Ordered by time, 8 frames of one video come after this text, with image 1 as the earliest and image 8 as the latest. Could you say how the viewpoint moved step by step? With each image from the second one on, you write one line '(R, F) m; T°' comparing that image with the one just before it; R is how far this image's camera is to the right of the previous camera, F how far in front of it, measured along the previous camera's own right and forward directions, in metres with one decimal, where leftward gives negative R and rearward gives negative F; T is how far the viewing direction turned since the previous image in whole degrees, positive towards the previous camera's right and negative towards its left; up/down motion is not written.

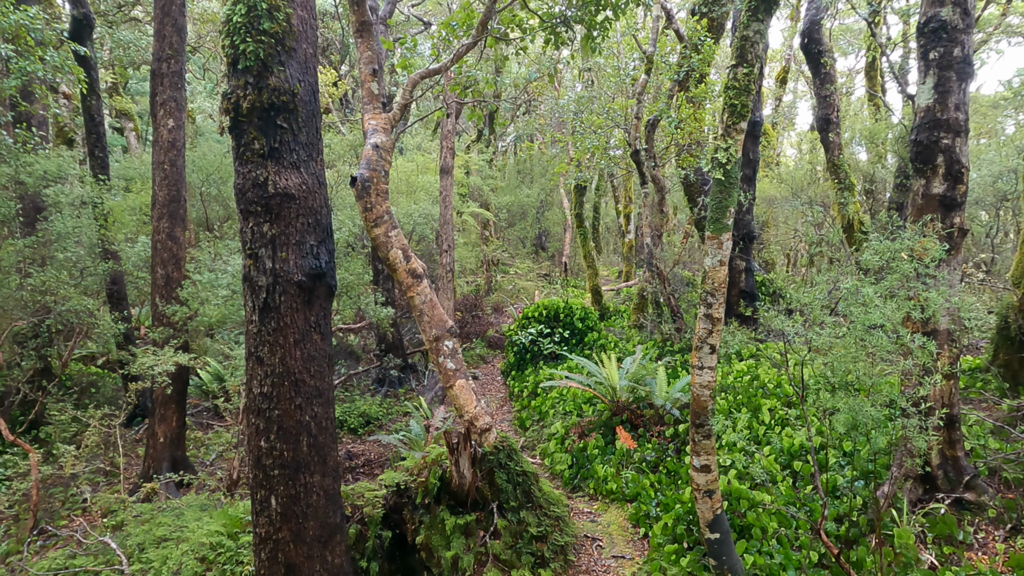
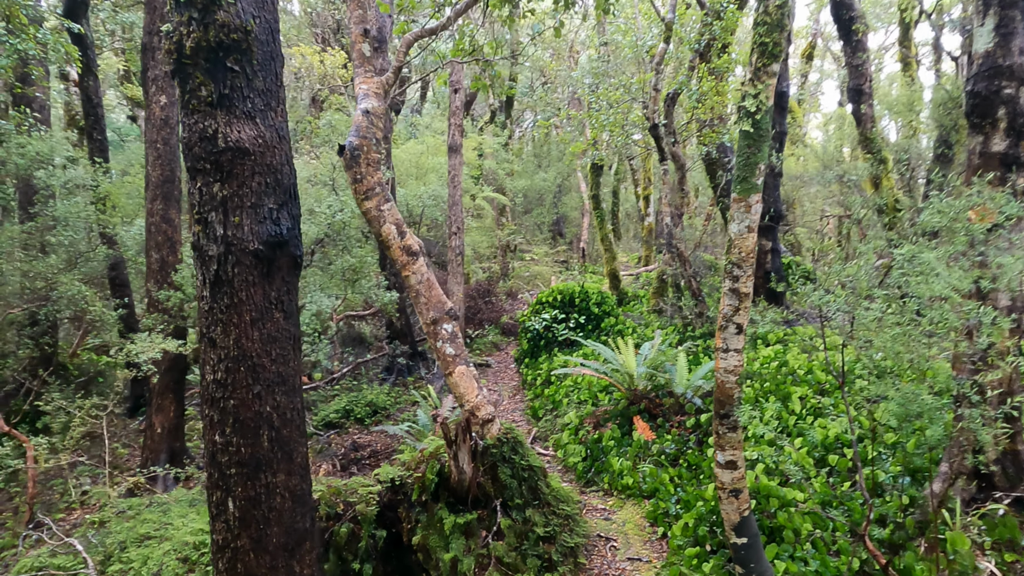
(+0.1, +0.4) m; -2°
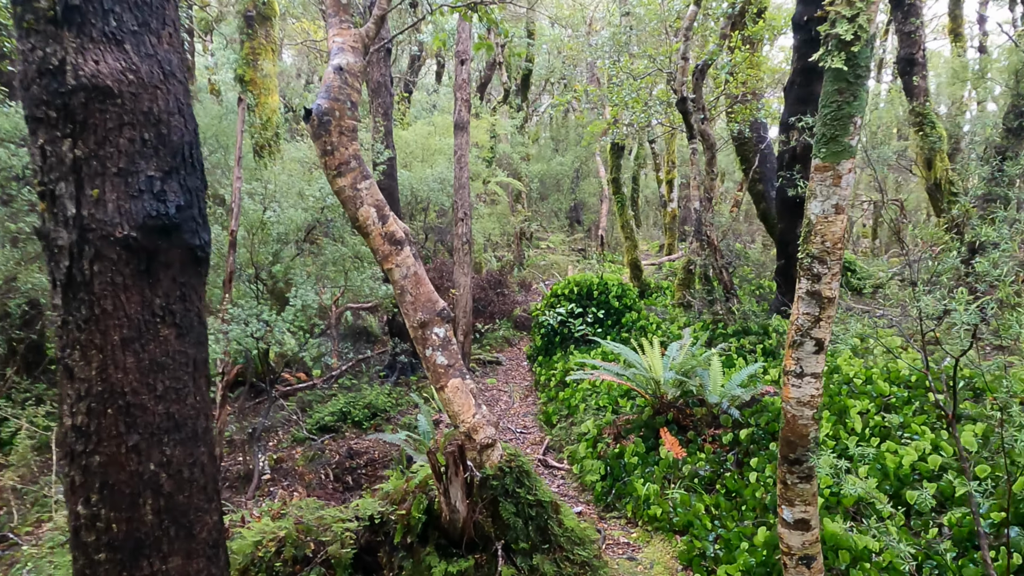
(+0.1, +0.8) m; -2°
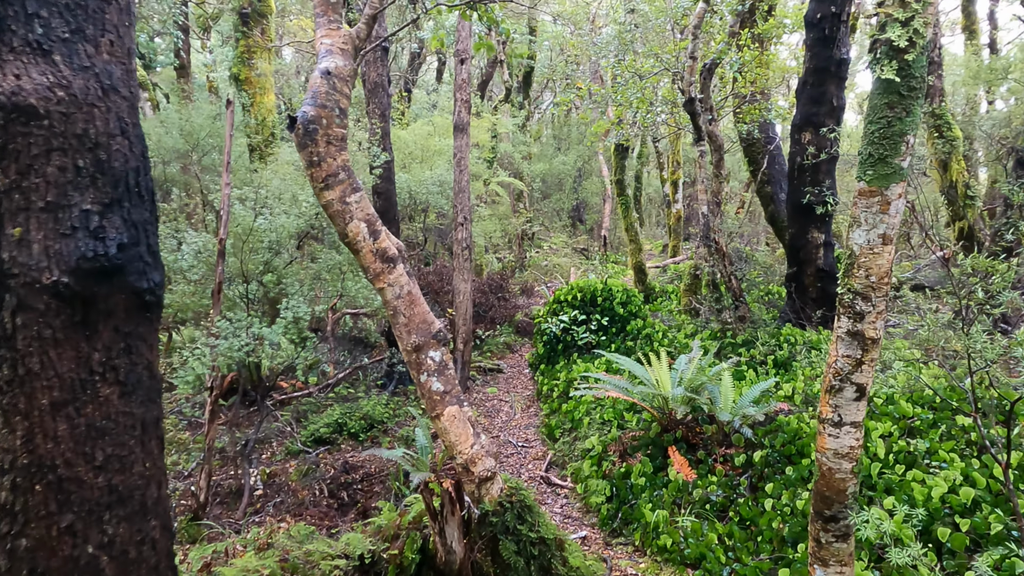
(0.0, +0.2) m; 0°
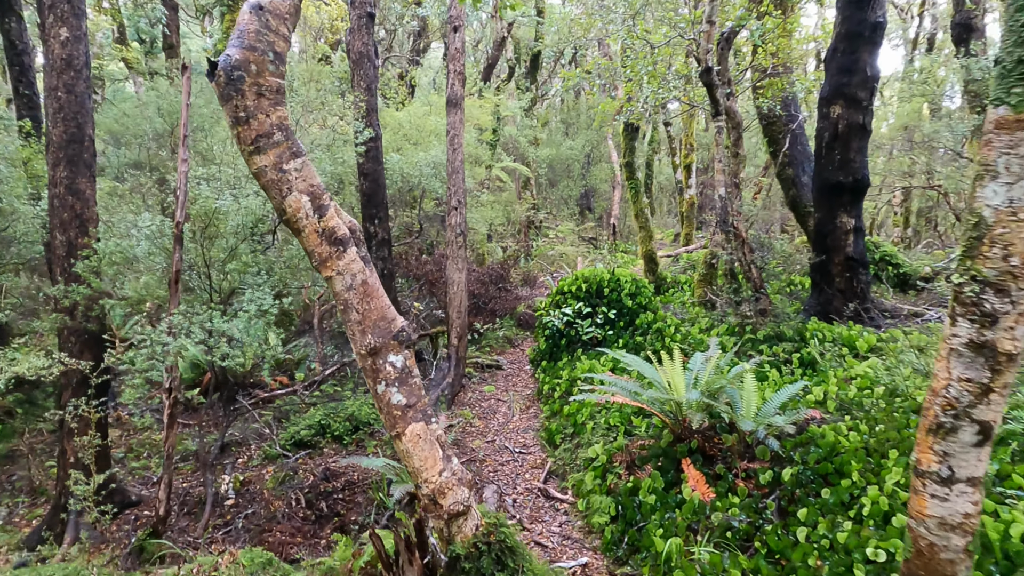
(+0.1, +0.6) m; -1°
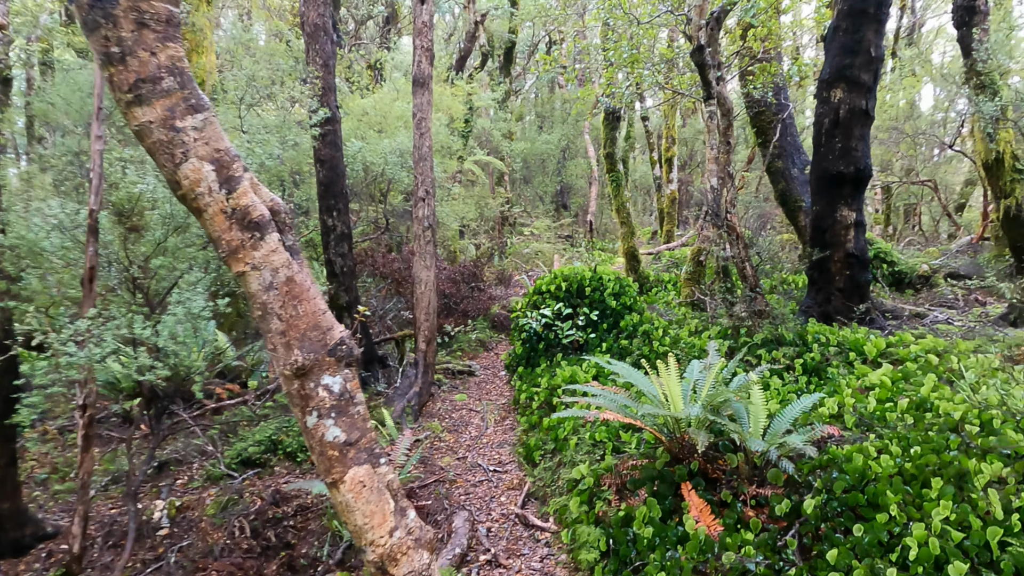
(0.0, +0.6) m; +2°
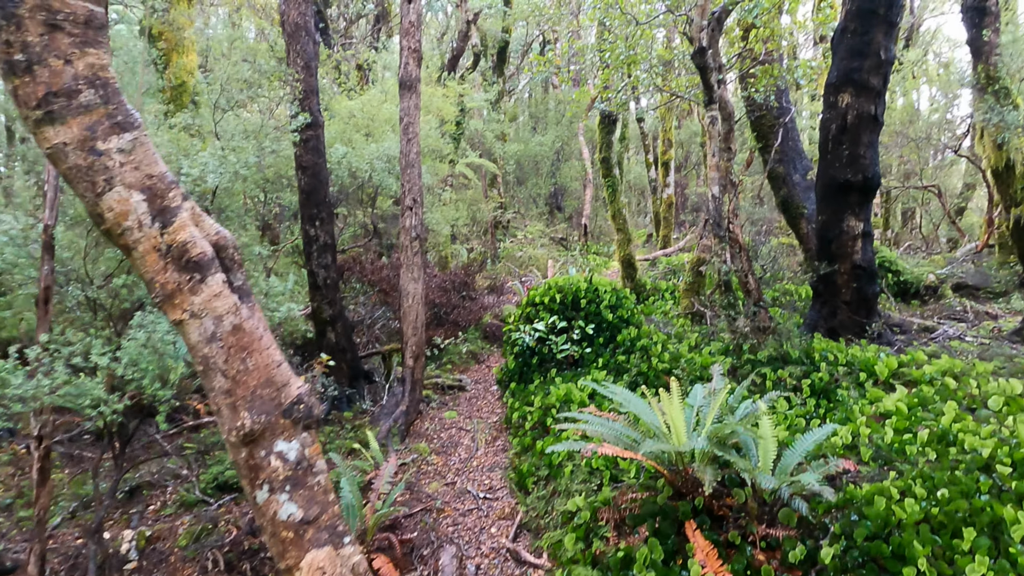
(0.0, +0.3) m; +1°
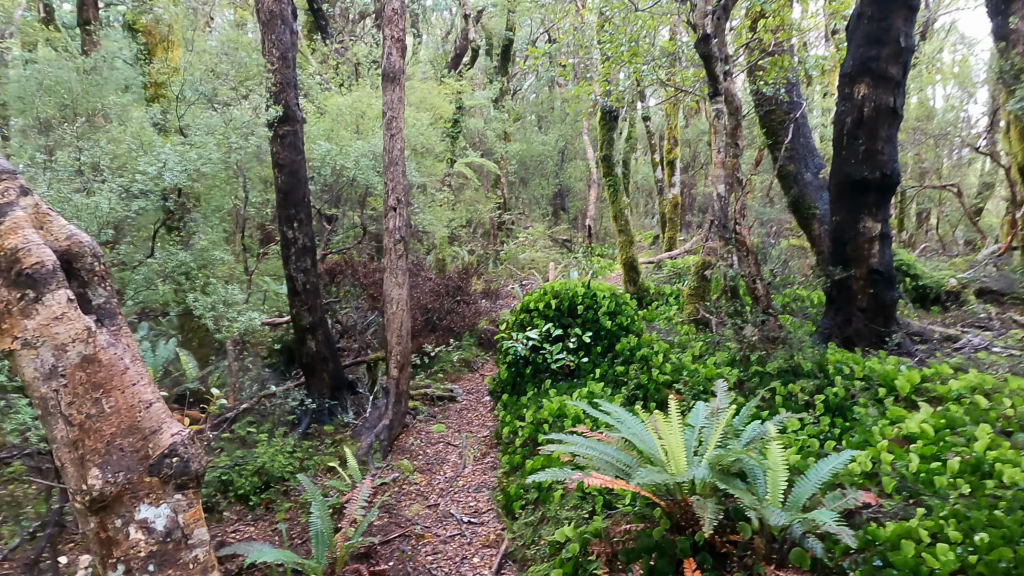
(+0.2, +0.4) m; -1°
